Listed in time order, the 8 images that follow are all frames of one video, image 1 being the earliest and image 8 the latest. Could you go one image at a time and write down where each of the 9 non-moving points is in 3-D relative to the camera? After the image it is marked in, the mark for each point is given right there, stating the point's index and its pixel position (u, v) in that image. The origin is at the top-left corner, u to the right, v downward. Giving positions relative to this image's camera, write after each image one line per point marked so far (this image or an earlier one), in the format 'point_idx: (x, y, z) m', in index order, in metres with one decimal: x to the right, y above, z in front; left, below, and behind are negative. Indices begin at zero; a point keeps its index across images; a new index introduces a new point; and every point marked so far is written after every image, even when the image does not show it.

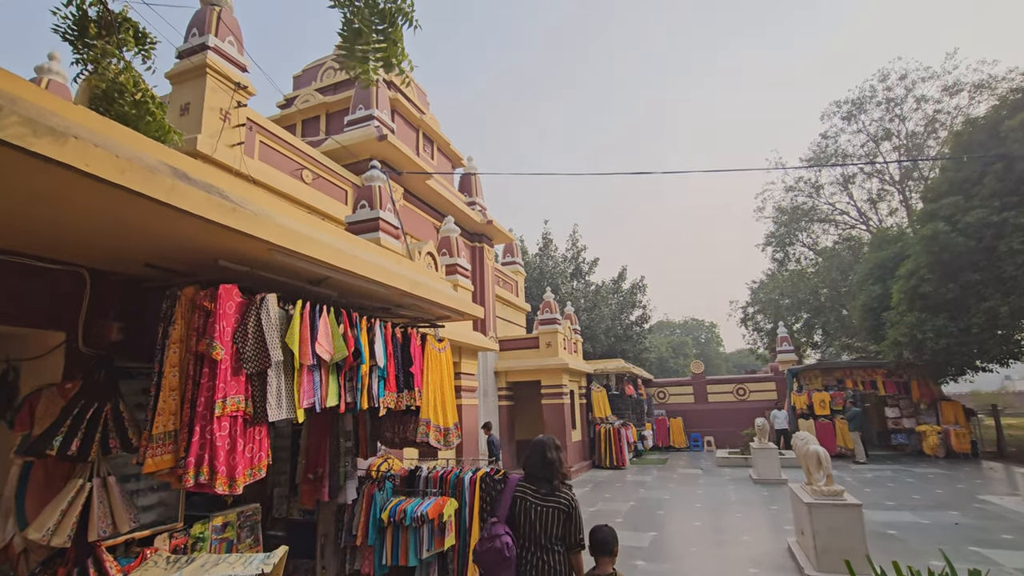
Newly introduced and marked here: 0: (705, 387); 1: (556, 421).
0: (+7.0, -3.6, +18.8) m
1: (+1.0, -3.1, +12.1) m
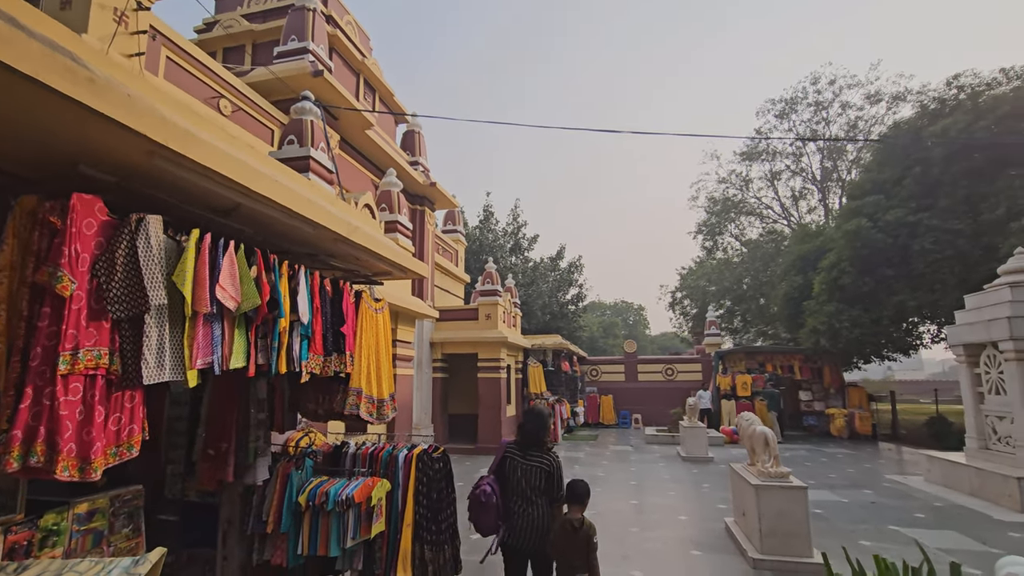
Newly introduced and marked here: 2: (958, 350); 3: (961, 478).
0: (+4.6, -2.9, +19.2) m
1: (-0.5, -2.4, +11.7) m
2: (+7.1, -1.0, +8.3) m
3: (+6.7, -2.8, +7.7) m
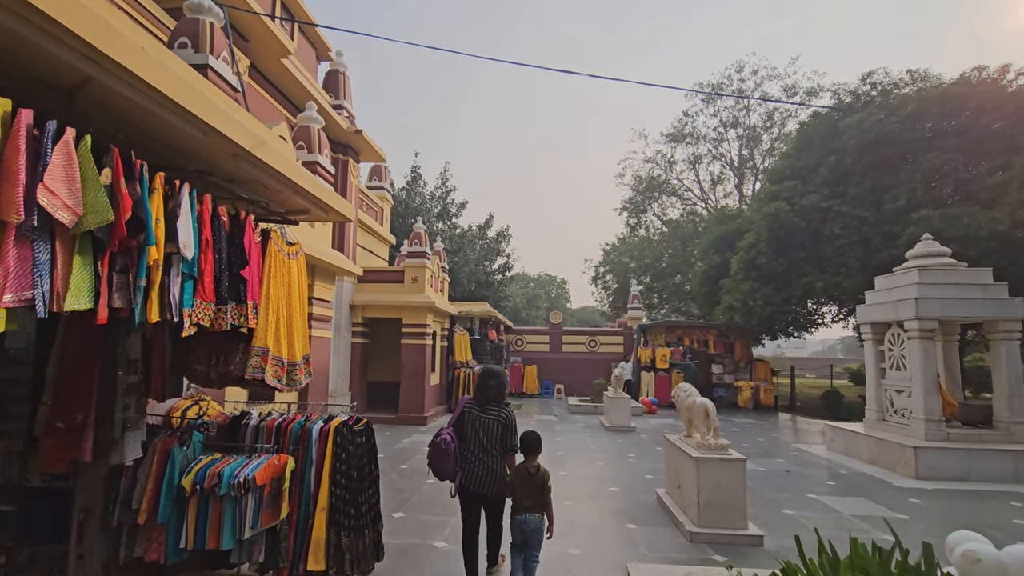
0: (+1.8, -1.8, +19.2) m
1: (-2.1, -1.6, +11.1) m
2: (+6.0, -0.7, +8.8) m
3: (+5.5, -2.5, +8.2) m
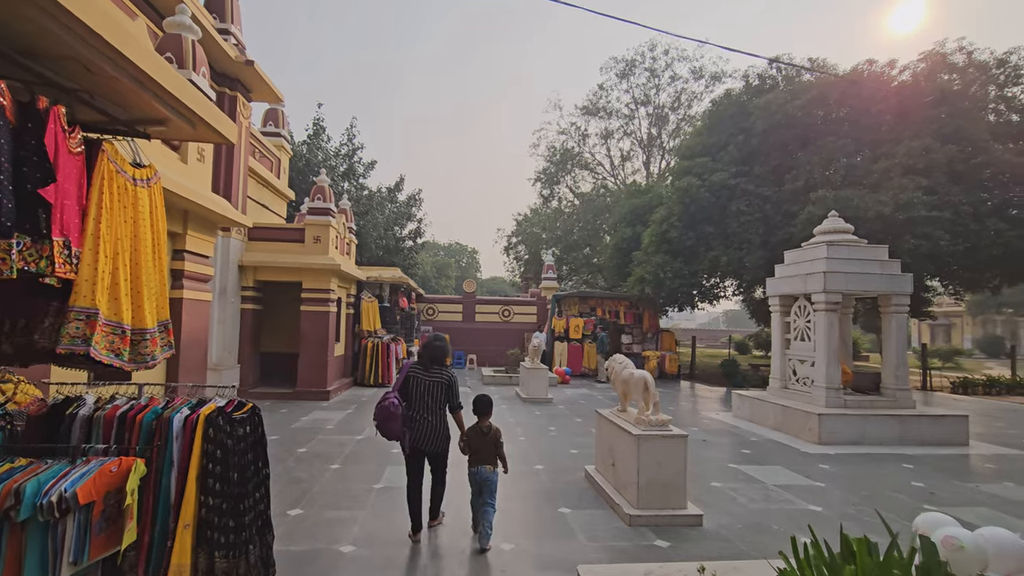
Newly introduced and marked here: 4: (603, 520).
0: (-1.4, -0.7, +18.7) m
1: (-3.8, -0.8, +10.0) m
2: (+4.6, -0.2, +9.1) m
3: (+4.2, -2.1, +8.5) m
4: (+0.7, -1.9, +4.1) m
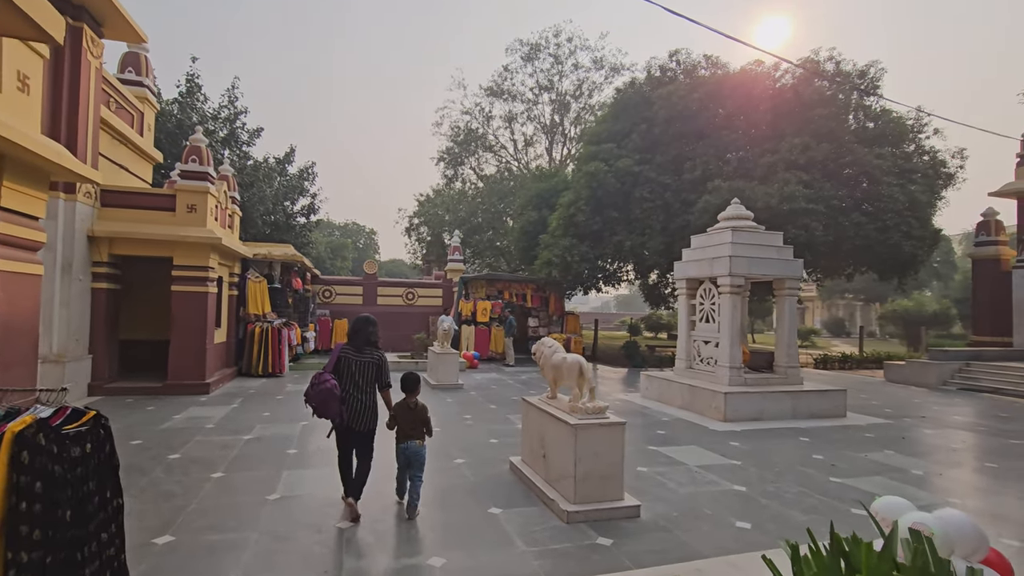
0: (-4.7, 0.0, +17.6) m
1: (-5.4, -0.5, +8.7) m
2: (+3.0, +0.1, +9.3) m
3: (+2.7, -1.8, +8.8) m
4: (+0.2, -1.7, +3.8) m
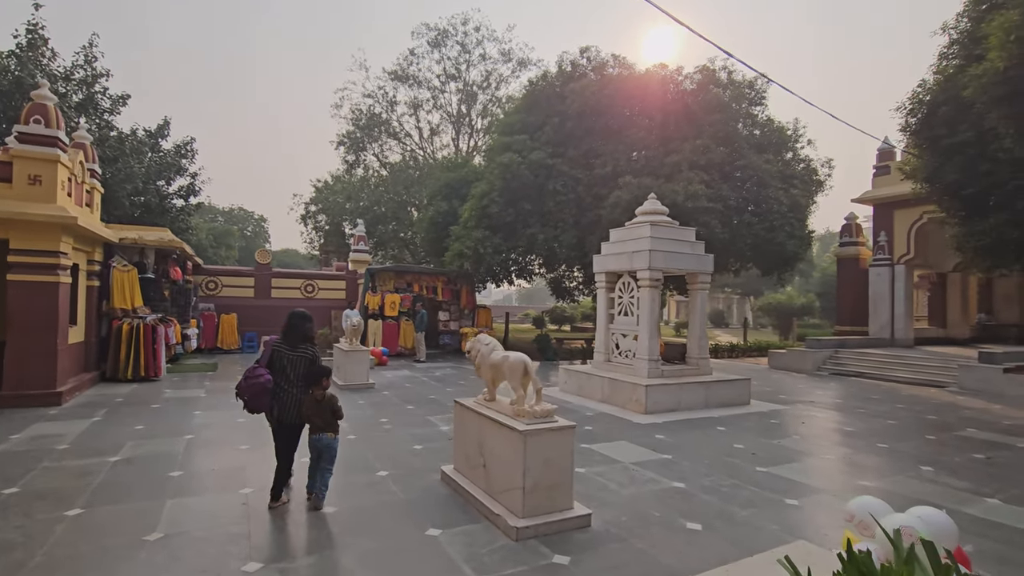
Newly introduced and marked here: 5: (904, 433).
0: (-7.6, +0.2, +16.1) m
1: (-6.6, -0.3, +7.1) m
2: (+1.6, +0.2, +9.3) m
3: (+1.4, -1.7, +8.8) m
4: (-0.2, -1.6, +3.4) m
5: (+5.3, -2.0, +7.0) m
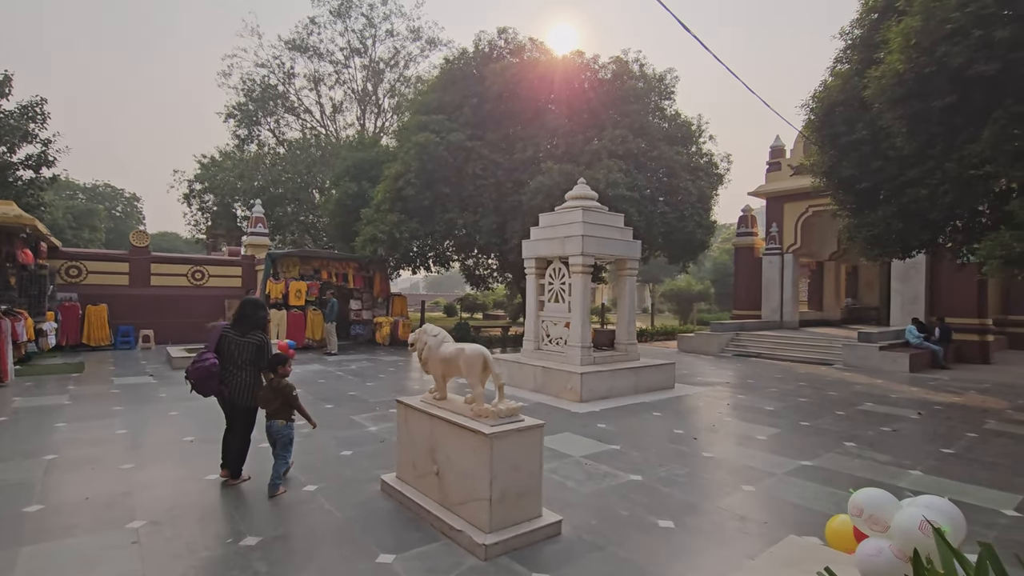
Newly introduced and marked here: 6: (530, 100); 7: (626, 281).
0: (-9.9, +0.6, +14.0) m
1: (-7.3, -0.2, +5.4) m
2: (+0.3, +0.5, +9.1) m
3: (+0.2, -1.5, +8.5) m
4: (-0.4, -1.5, +2.9) m
5: (+4.4, -1.8, +7.4) m
6: (+0.6, +5.6, +15.5) m
7: (+2.0, +0.1, +8.9) m
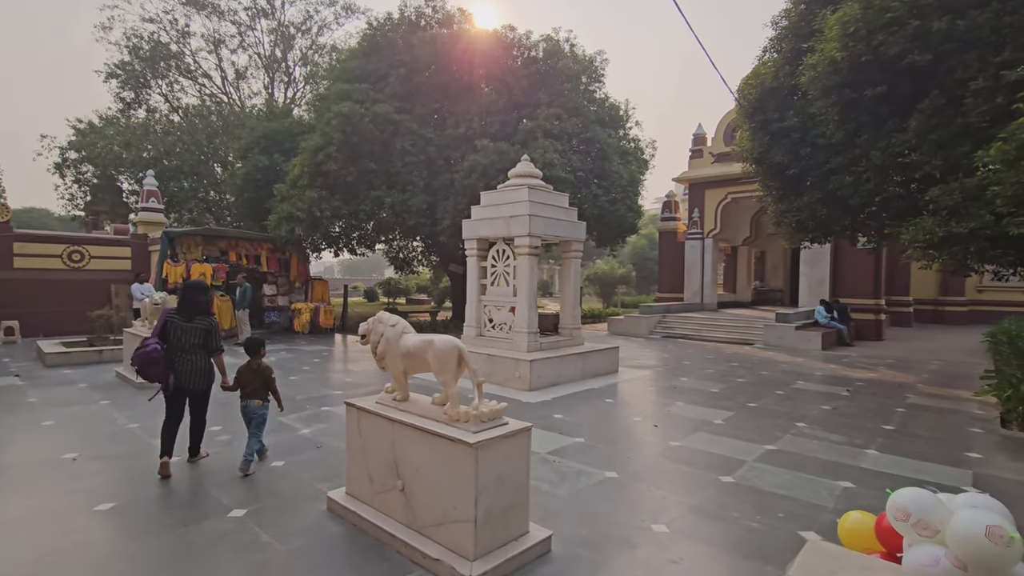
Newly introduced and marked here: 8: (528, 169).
0: (-11.5, +1.0, +11.8) m
1: (-7.6, 0.0, +3.8) m
2: (-0.7, +0.7, +8.5) m
3: (-0.7, -1.2, +8.0) m
4: (-0.4, -1.4, +2.4) m
5: (+3.6, -1.5, +7.6) m
6: (-1.4, +6.1, +14.8) m
7: (+1.0, +0.4, +8.7) m
8: (+0.3, +1.9, +8.3) m
